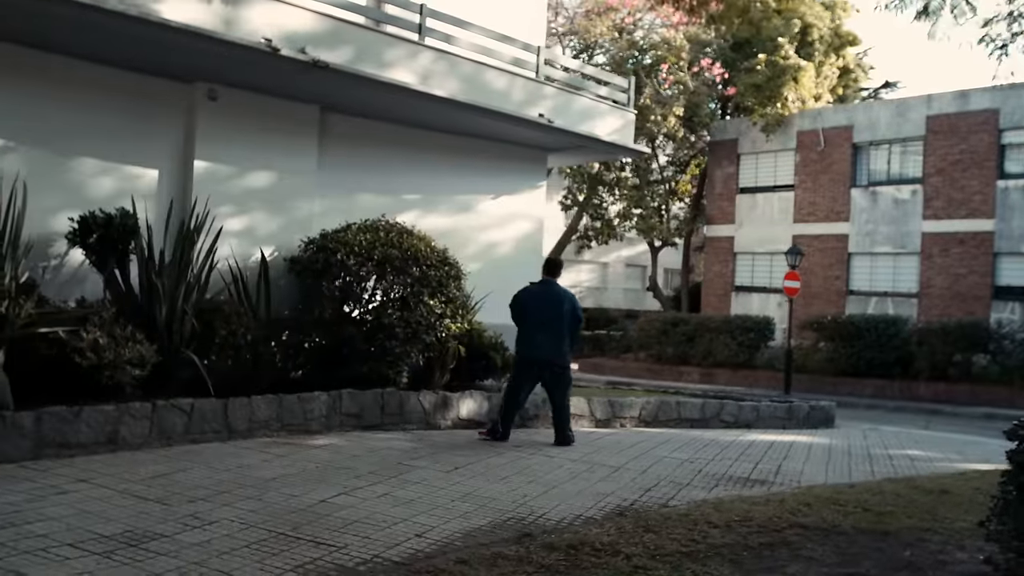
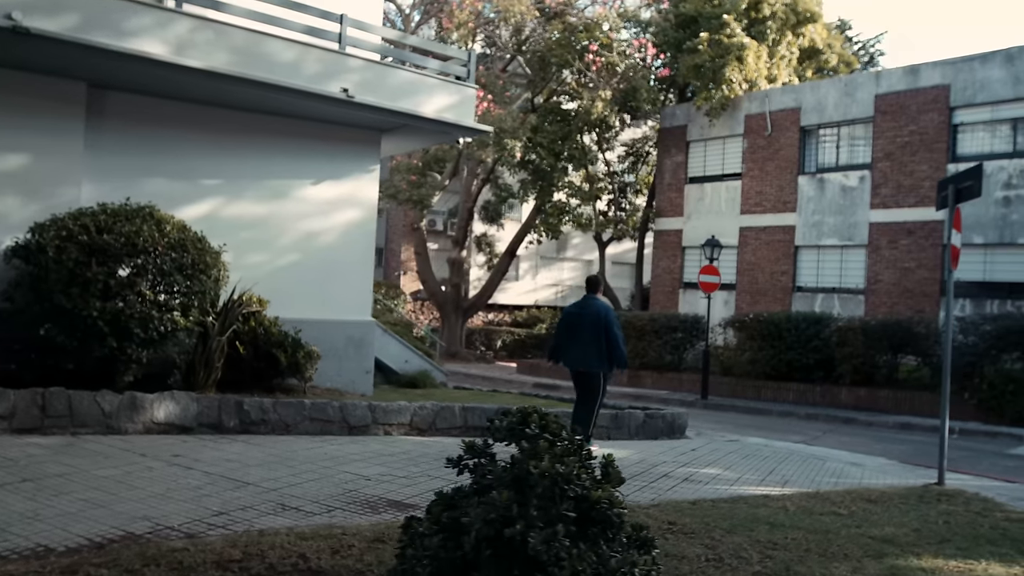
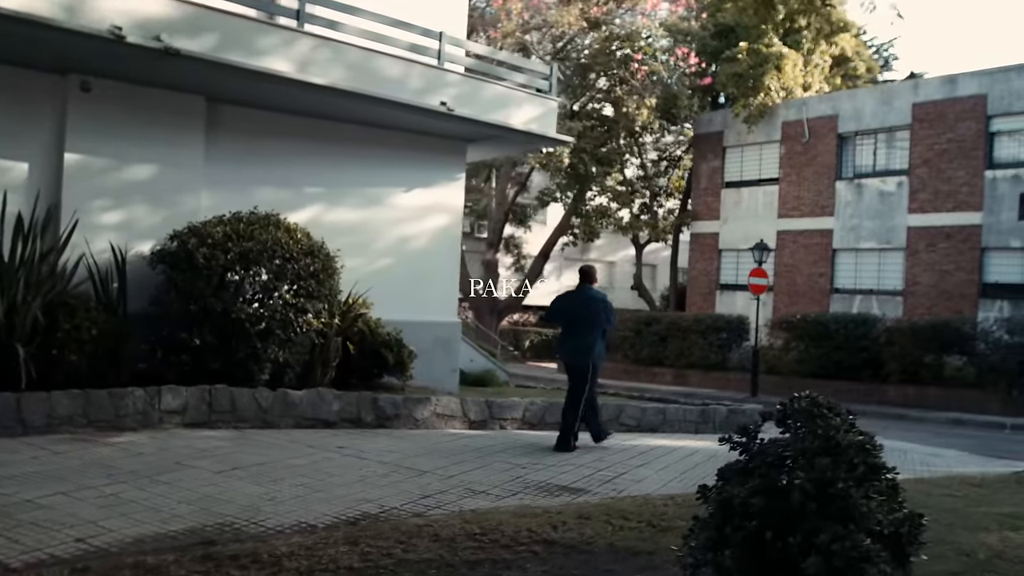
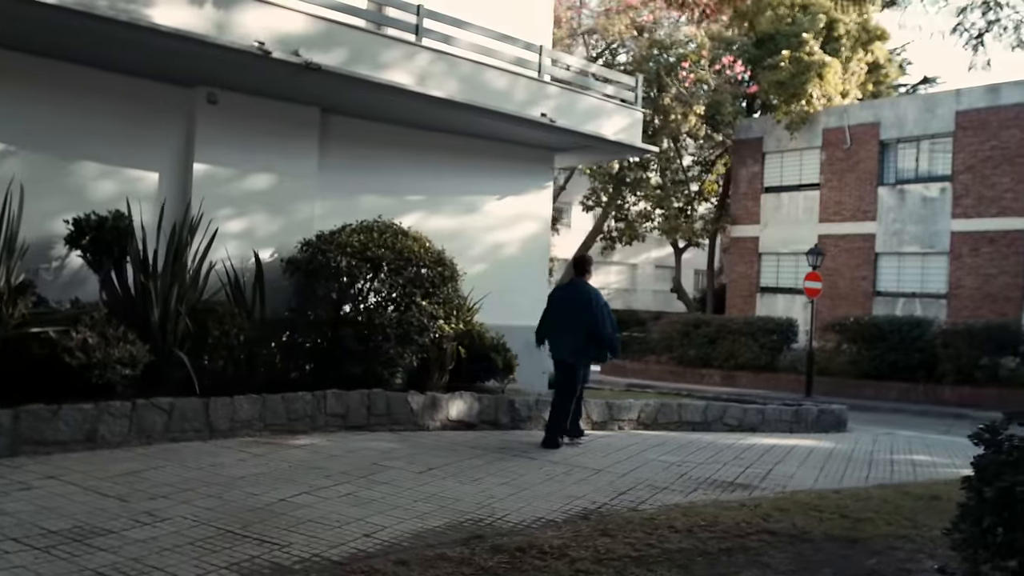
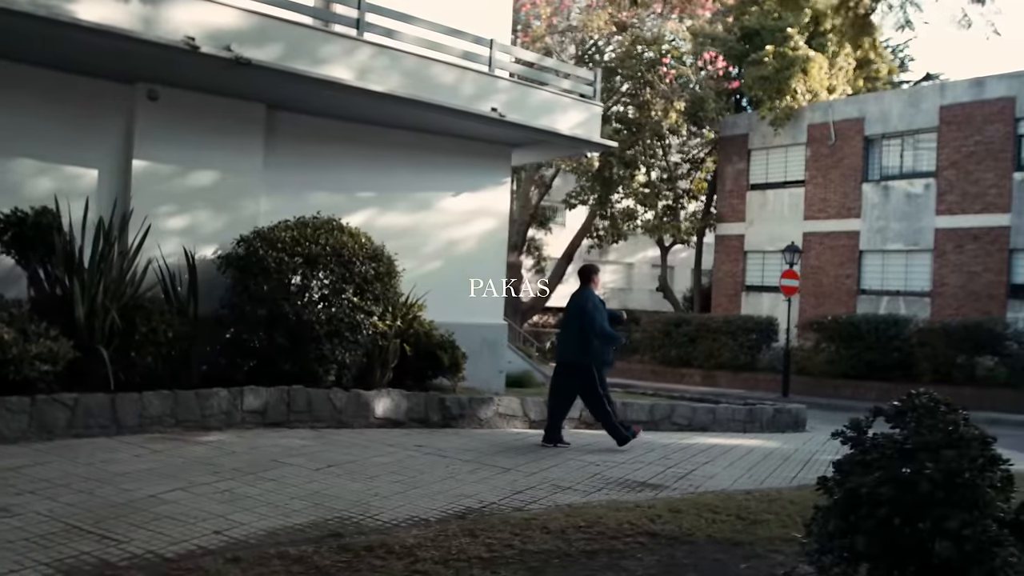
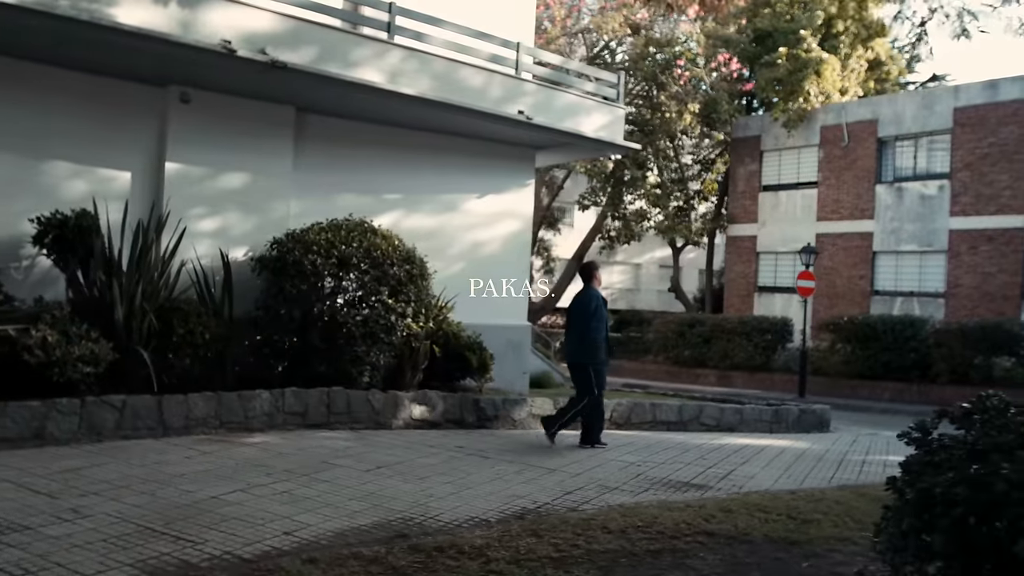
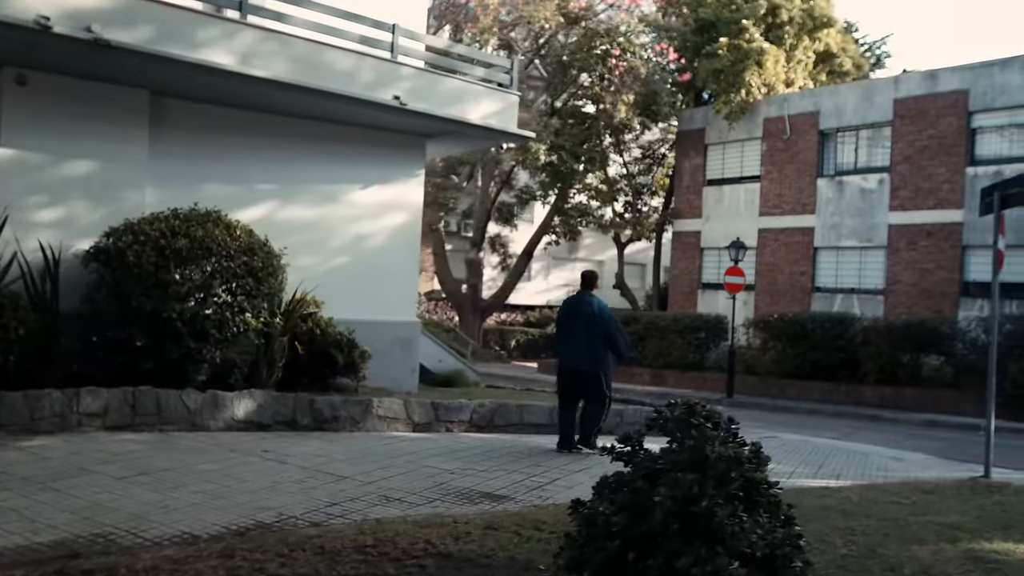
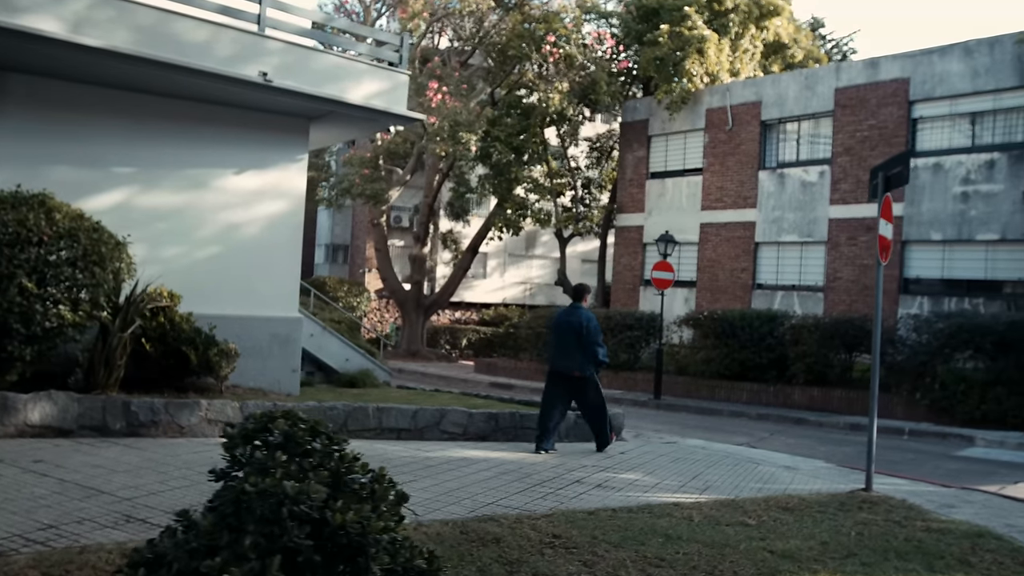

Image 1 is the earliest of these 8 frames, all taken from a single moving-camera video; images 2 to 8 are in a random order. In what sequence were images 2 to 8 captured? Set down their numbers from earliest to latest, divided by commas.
4, 6, 5, 3, 7, 2, 8
